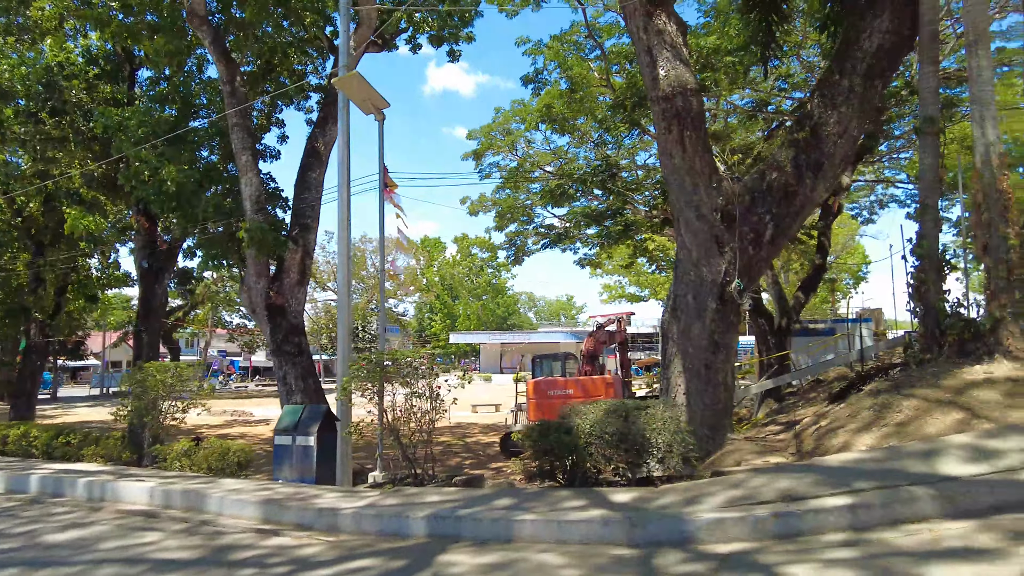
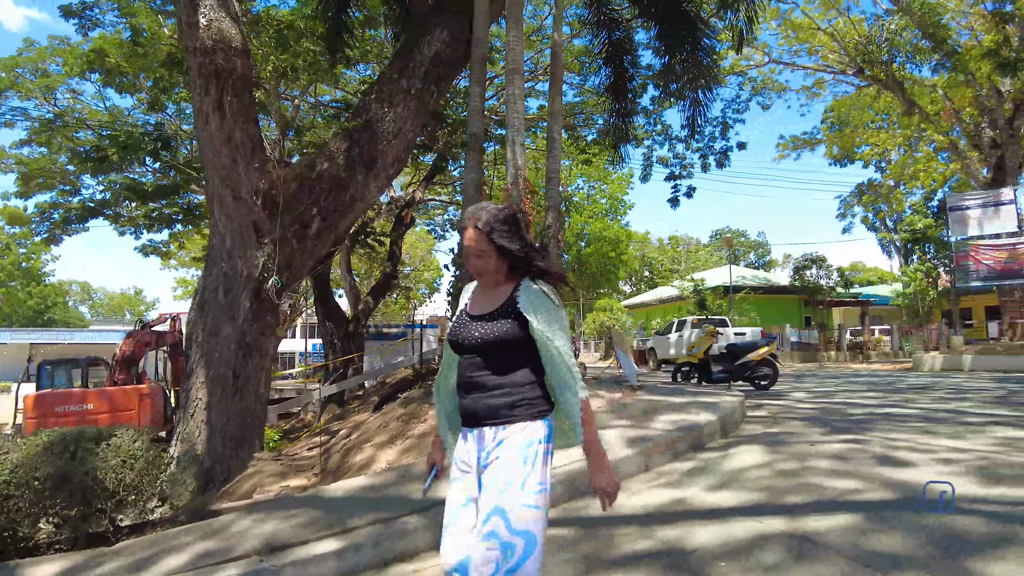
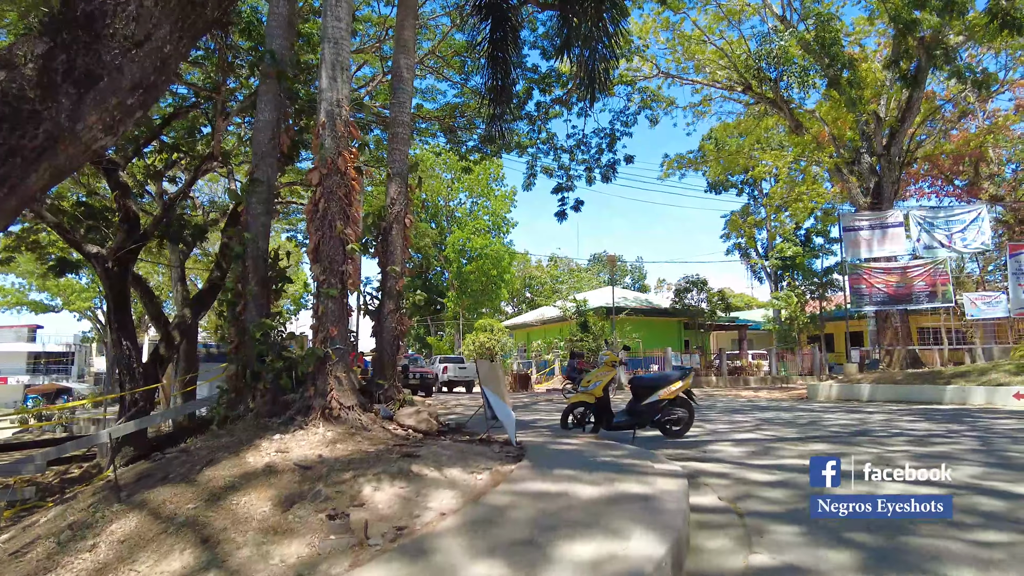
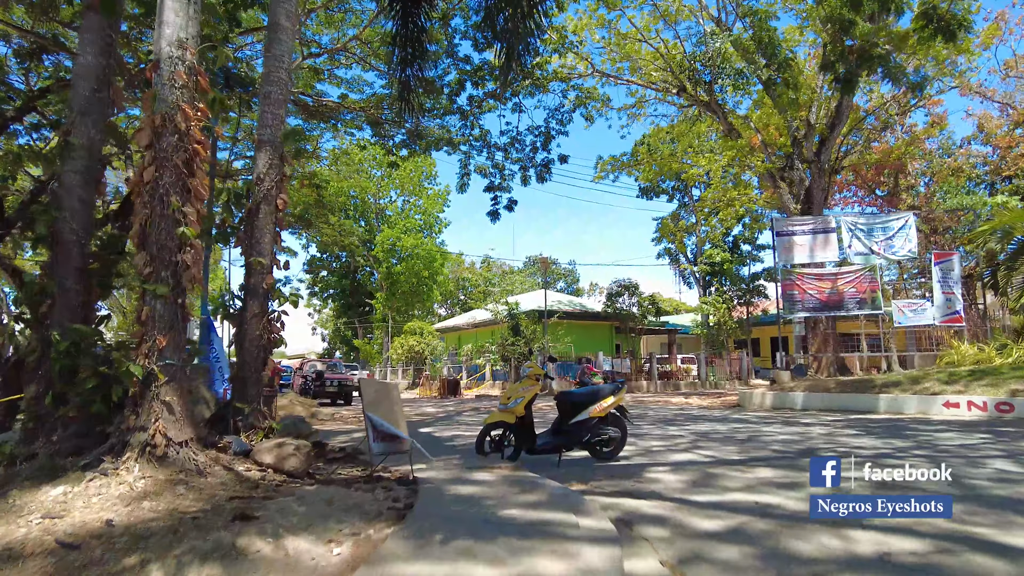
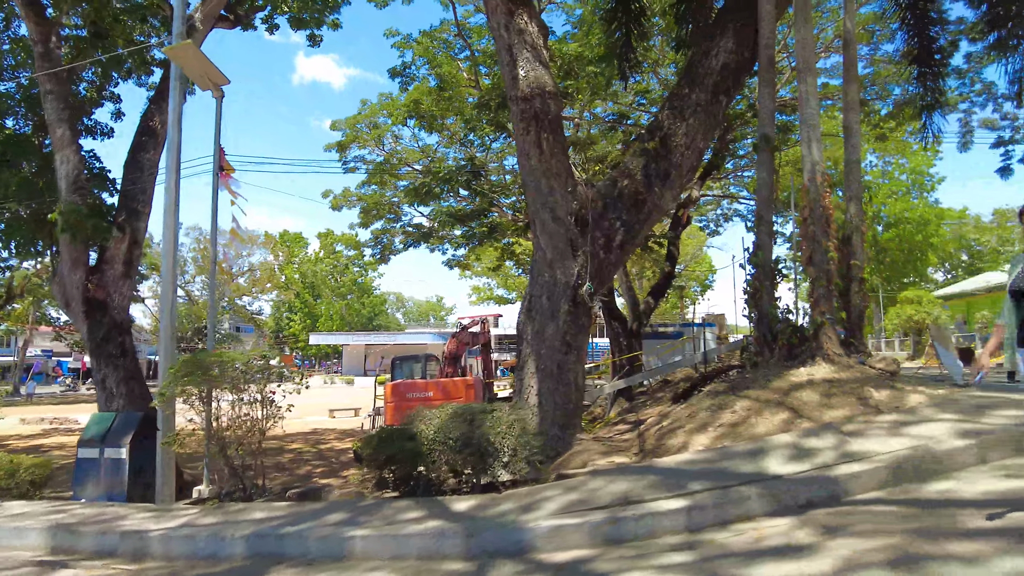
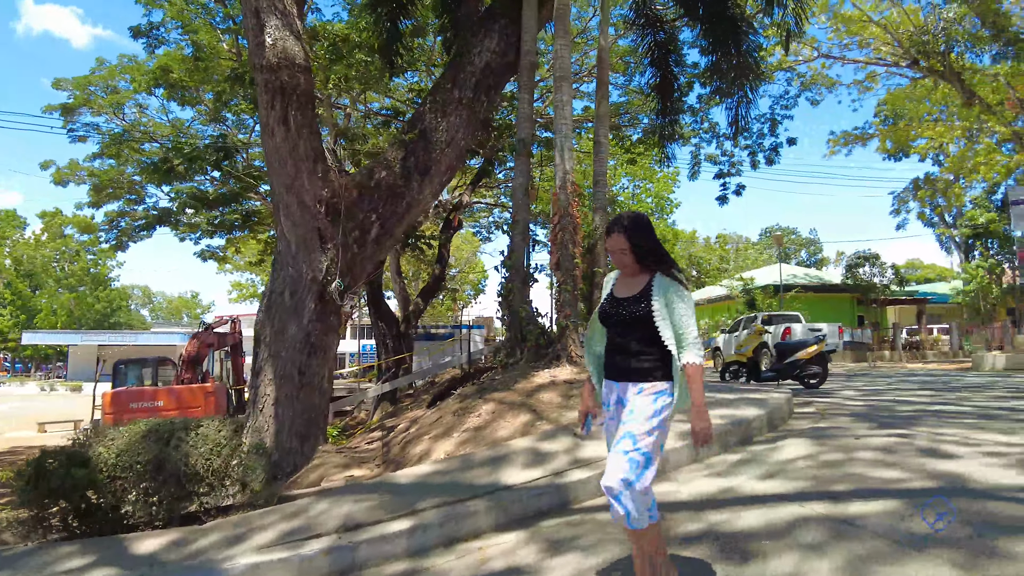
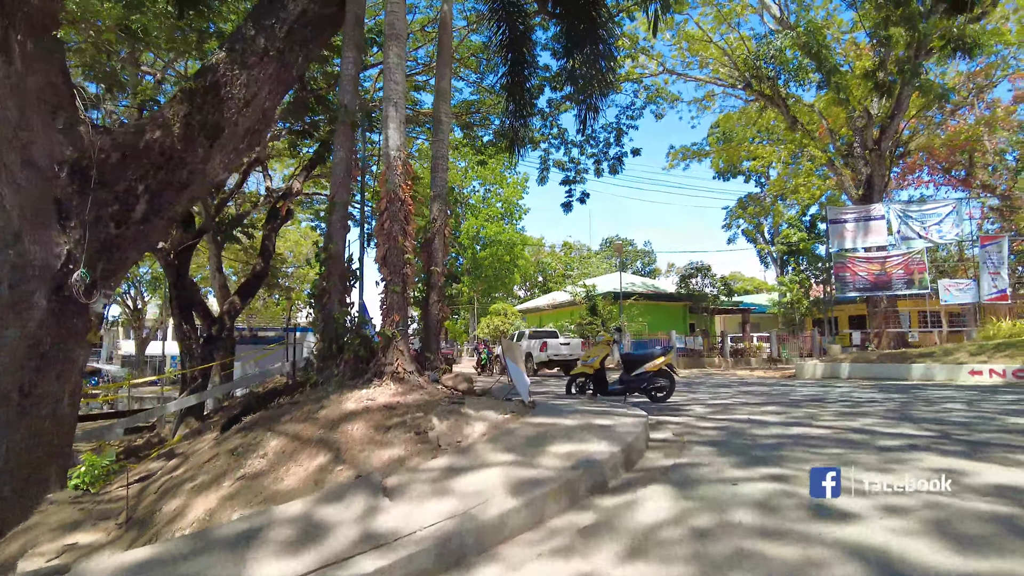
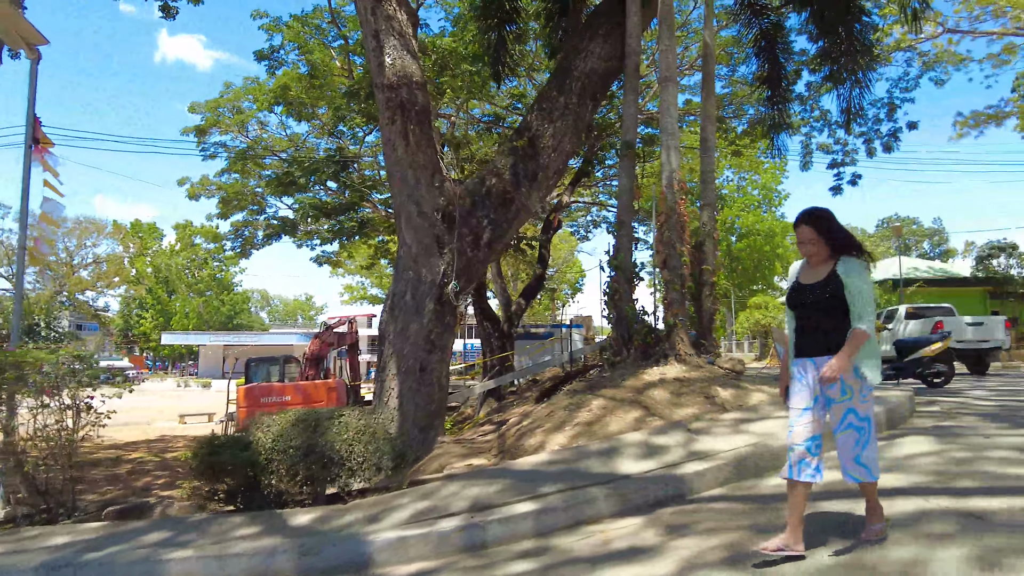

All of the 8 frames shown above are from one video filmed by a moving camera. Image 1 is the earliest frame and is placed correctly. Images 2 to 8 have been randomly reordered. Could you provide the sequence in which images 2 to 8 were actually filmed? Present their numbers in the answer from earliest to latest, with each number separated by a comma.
5, 8, 6, 2, 7, 3, 4
